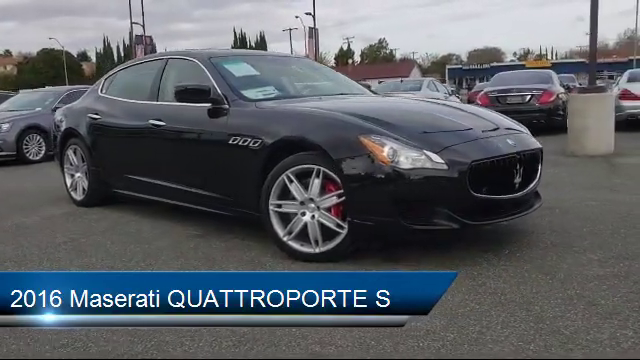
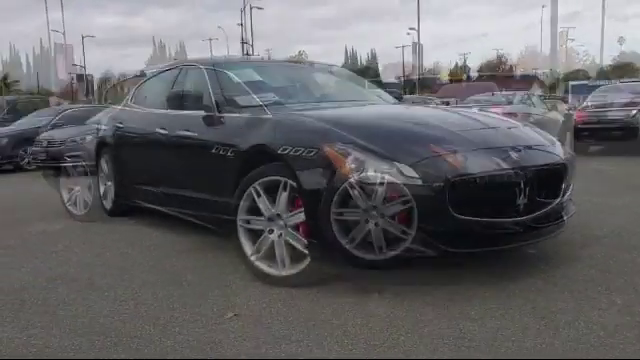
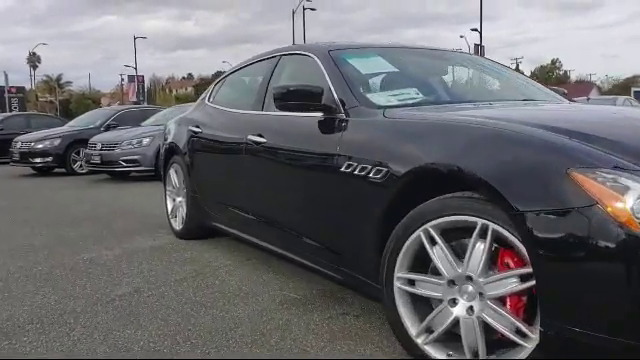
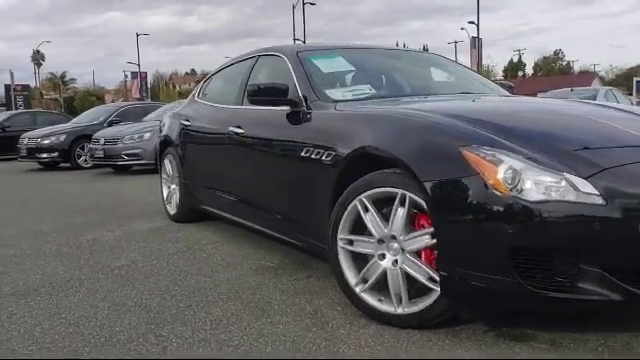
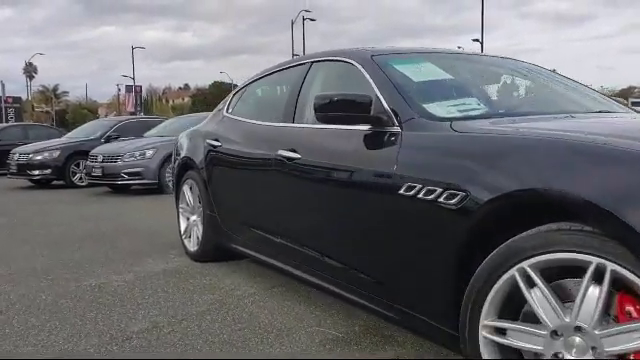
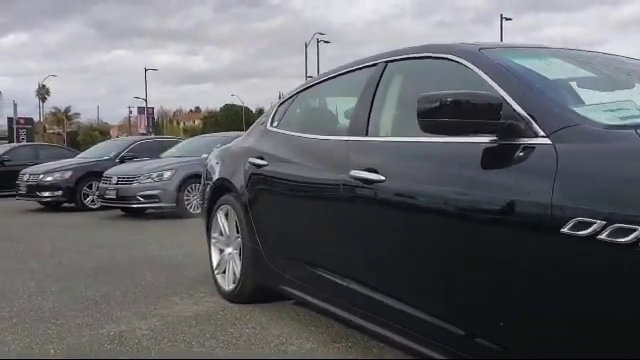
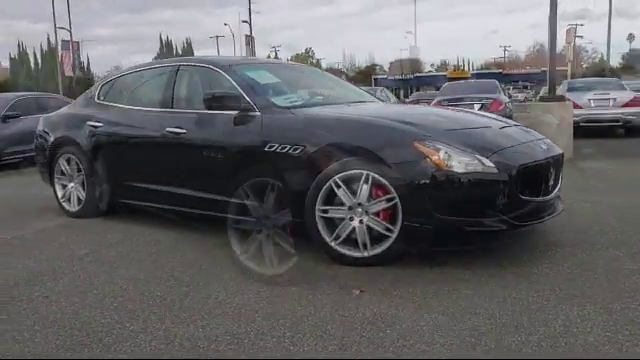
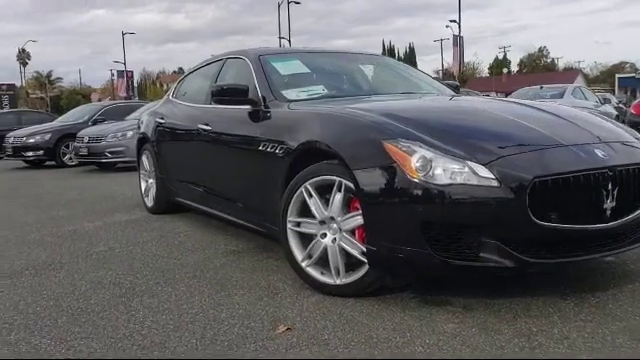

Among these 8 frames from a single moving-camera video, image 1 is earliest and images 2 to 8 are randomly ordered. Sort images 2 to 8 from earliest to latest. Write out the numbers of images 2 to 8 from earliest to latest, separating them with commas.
7, 2, 8, 4, 3, 5, 6
